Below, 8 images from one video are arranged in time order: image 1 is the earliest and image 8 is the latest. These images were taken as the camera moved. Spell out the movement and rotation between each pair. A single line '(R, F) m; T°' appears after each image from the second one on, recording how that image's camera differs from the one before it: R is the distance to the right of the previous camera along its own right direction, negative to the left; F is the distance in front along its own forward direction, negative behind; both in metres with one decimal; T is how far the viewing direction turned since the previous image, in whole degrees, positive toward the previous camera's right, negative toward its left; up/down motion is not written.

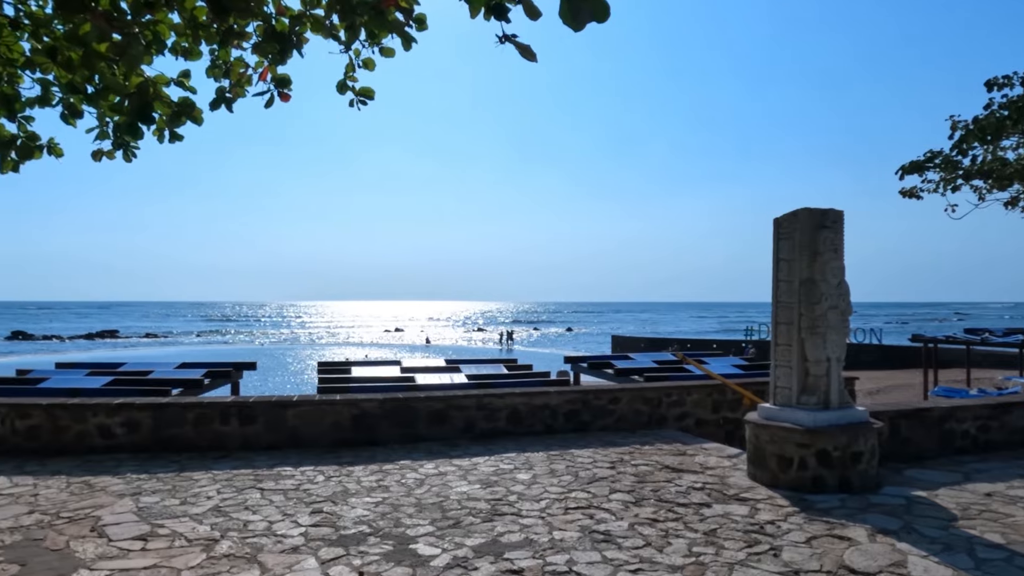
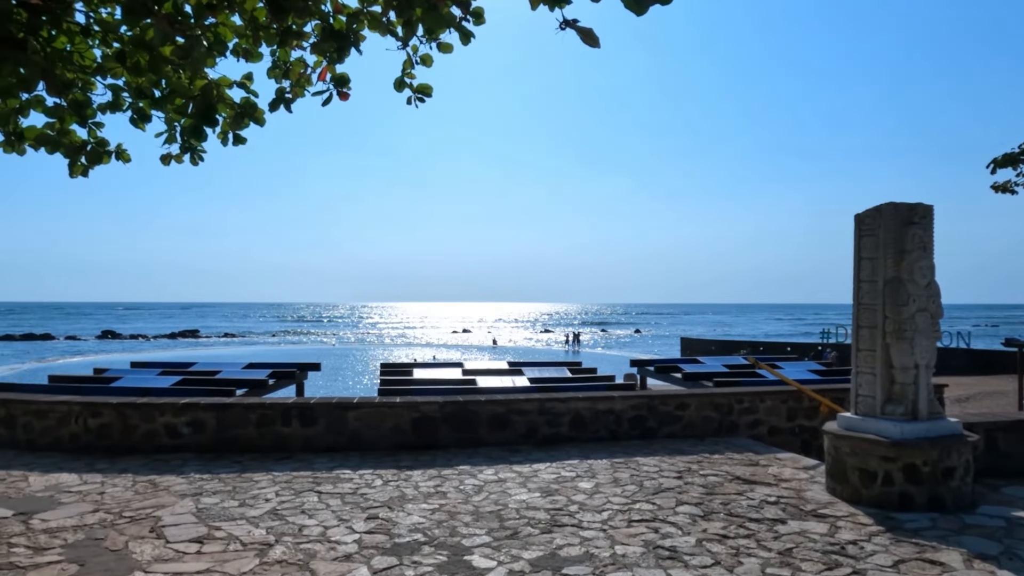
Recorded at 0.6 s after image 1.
(0.0, +0.2) m; -5°
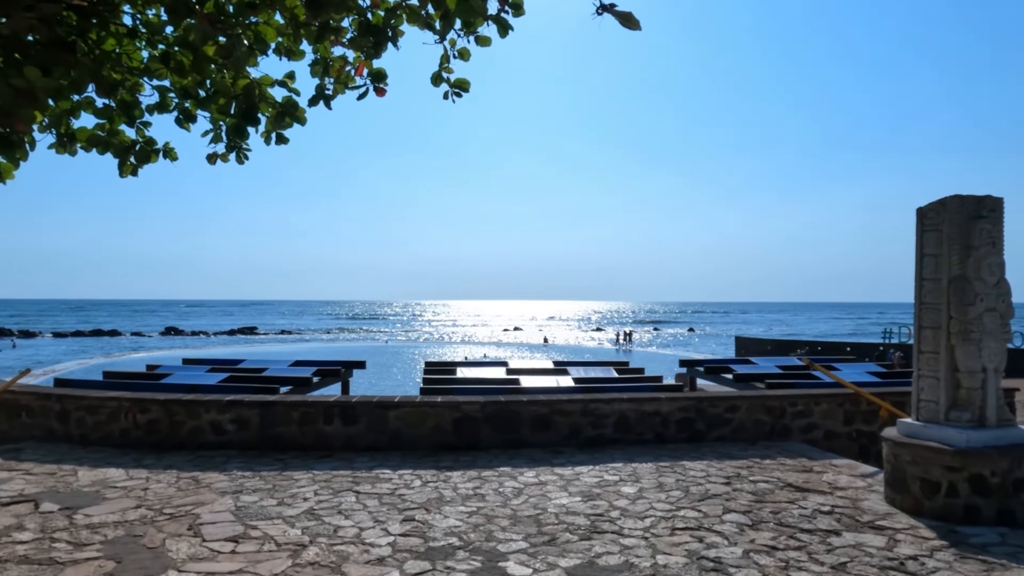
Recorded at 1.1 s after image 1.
(+0.1, +0.1) m; -4°
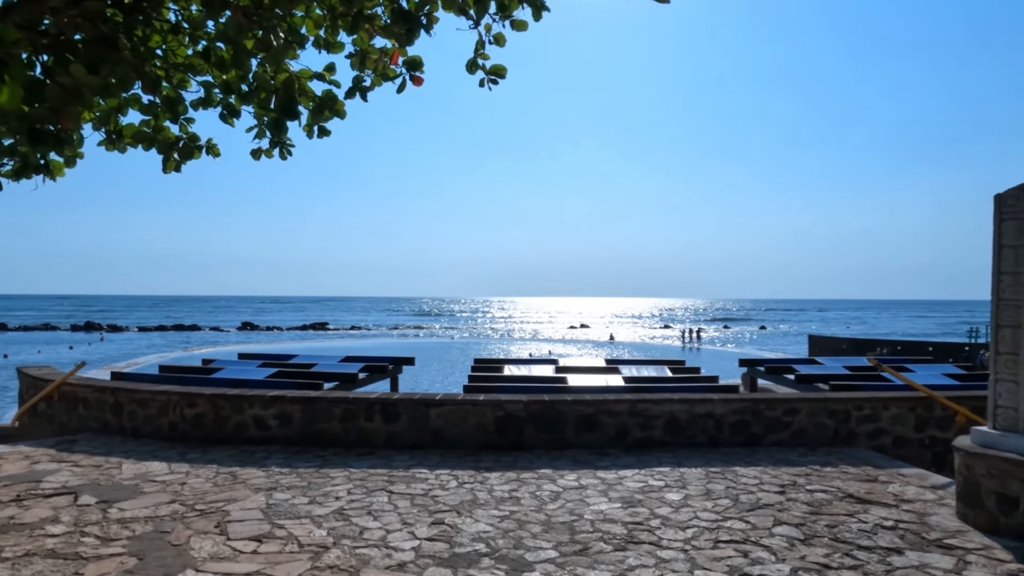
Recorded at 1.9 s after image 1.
(+0.2, +0.2) m; -5°
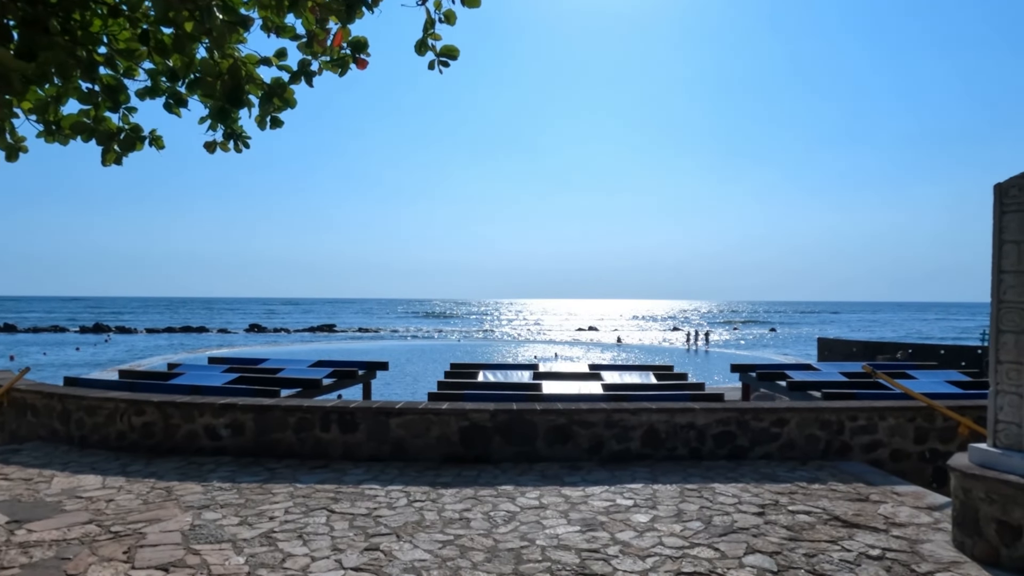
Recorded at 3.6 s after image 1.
(+0.4, +0.4) m; -1°
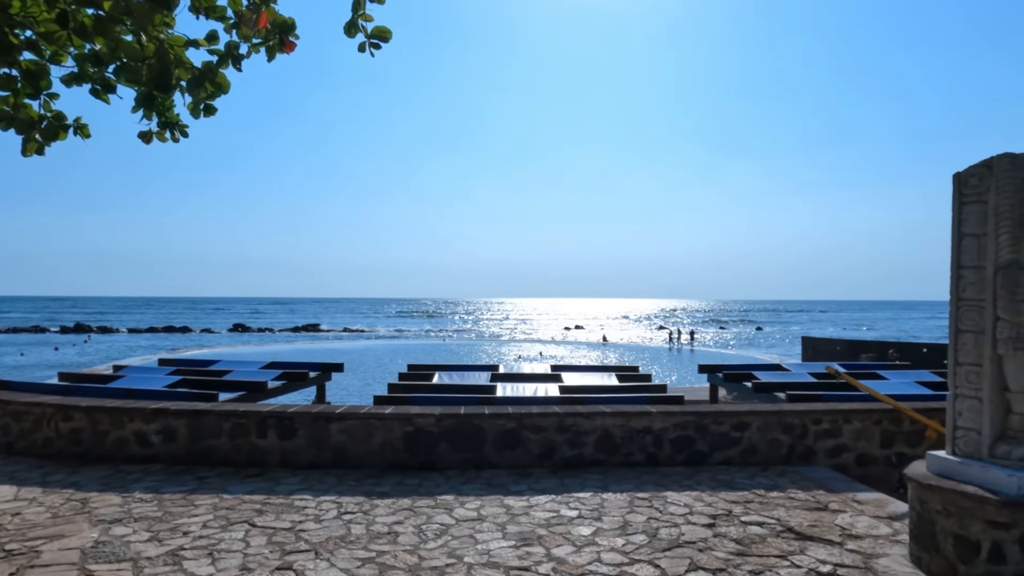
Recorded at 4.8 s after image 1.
(+0.4, +0.3) m; +1°
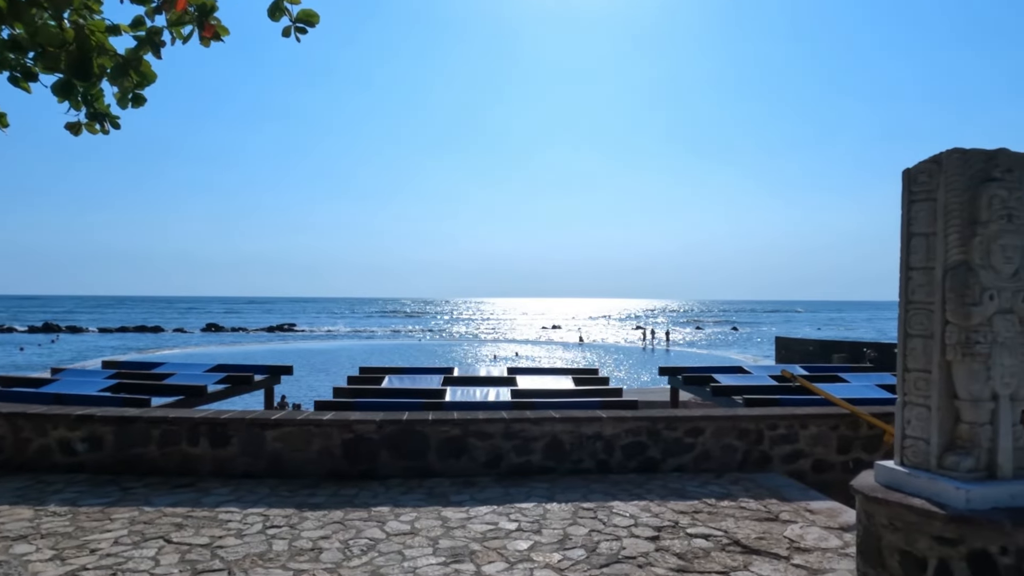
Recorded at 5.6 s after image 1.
(+0.3, +0.2) m; +2°
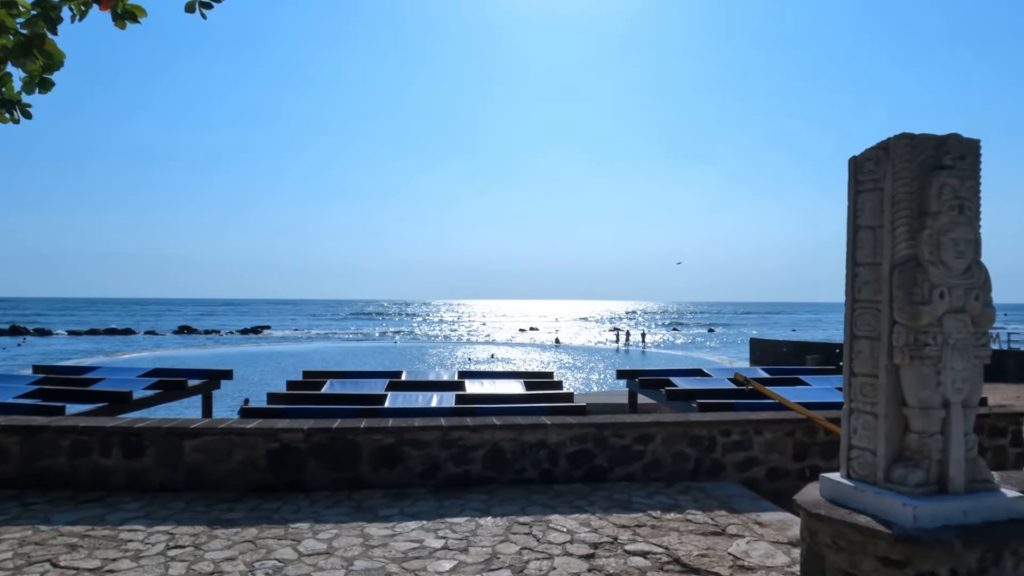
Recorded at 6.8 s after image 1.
(+0.3, +0.3) m; +2°
